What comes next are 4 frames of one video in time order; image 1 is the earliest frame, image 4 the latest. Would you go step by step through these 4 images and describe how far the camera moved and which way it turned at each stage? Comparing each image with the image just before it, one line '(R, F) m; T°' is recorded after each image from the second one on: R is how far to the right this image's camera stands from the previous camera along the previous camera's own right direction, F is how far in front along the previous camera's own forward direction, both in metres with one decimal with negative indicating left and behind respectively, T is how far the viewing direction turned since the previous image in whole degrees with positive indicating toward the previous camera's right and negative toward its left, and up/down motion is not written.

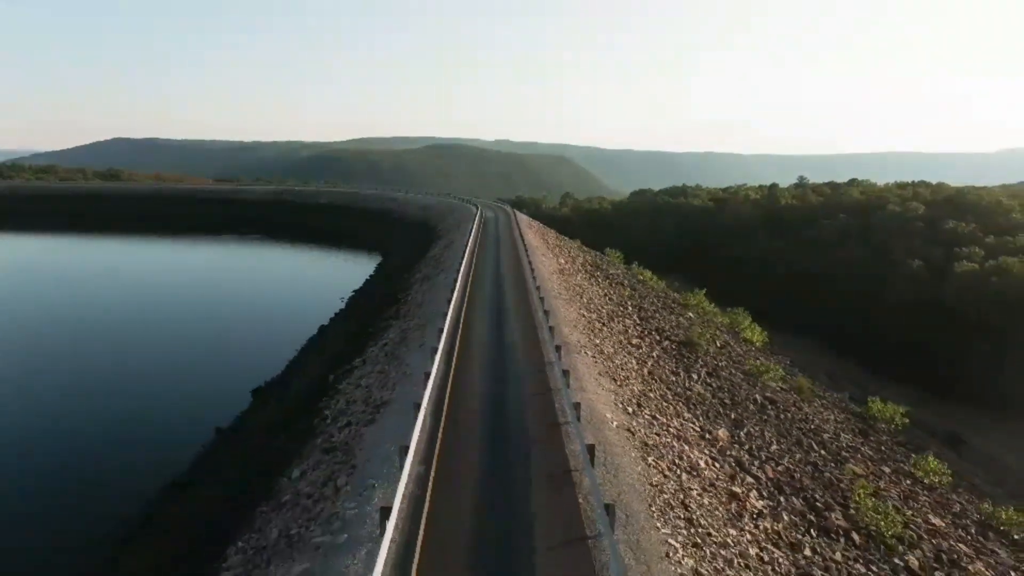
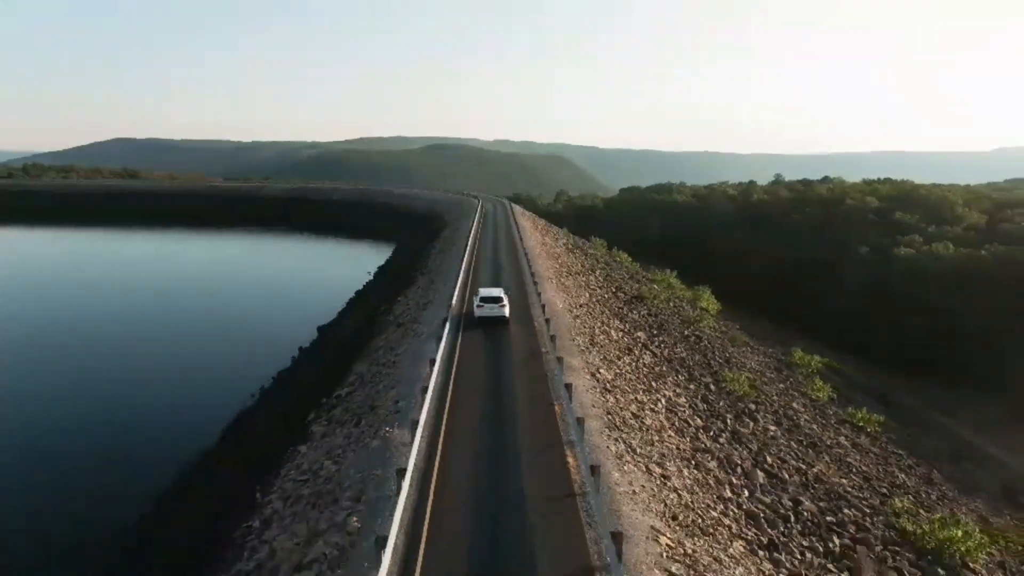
(+0.1, -5.5) m; 0°
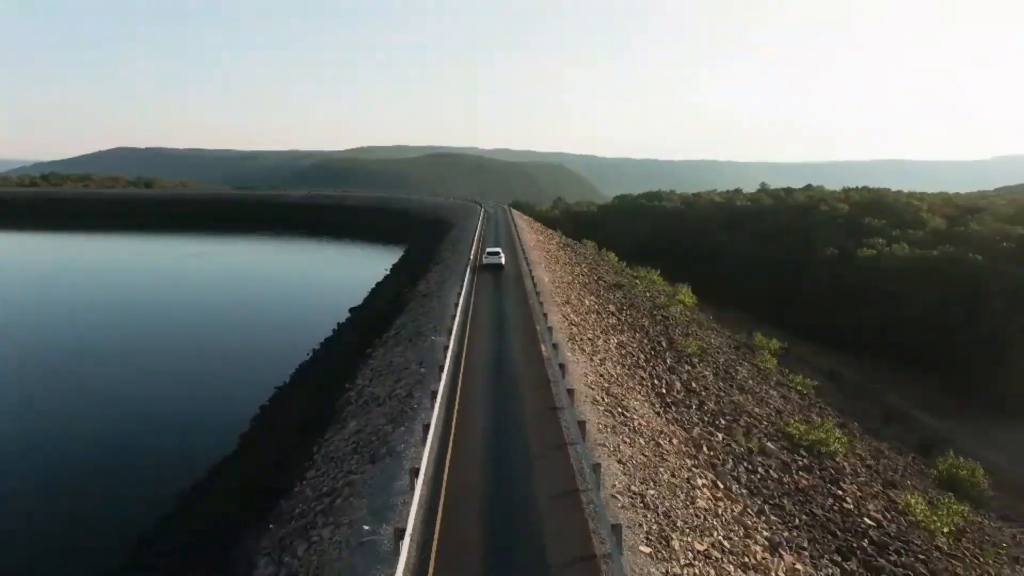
(0.0, -4.2) m; 0°
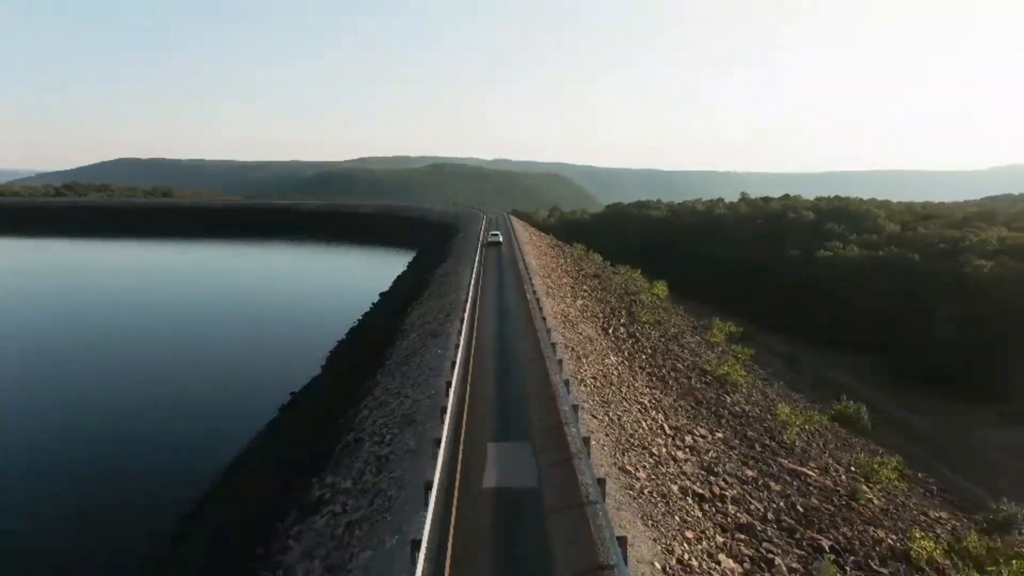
(+0.1, -5.9) m; 0°
